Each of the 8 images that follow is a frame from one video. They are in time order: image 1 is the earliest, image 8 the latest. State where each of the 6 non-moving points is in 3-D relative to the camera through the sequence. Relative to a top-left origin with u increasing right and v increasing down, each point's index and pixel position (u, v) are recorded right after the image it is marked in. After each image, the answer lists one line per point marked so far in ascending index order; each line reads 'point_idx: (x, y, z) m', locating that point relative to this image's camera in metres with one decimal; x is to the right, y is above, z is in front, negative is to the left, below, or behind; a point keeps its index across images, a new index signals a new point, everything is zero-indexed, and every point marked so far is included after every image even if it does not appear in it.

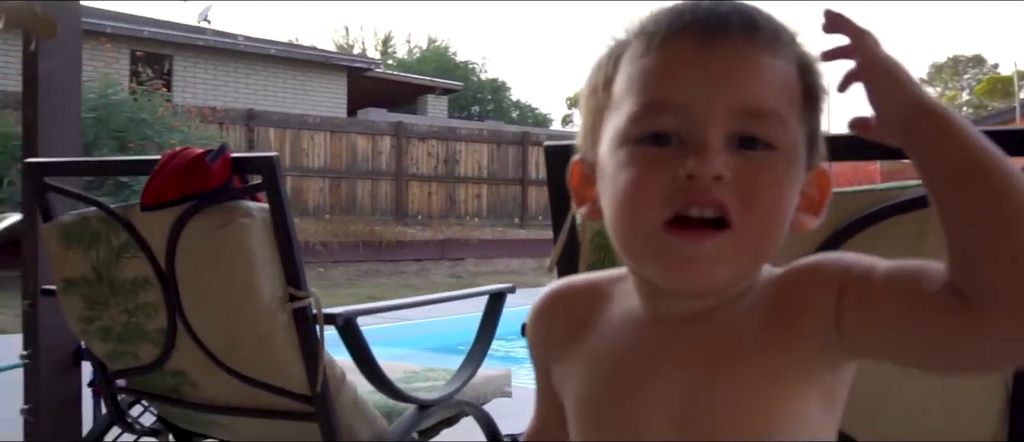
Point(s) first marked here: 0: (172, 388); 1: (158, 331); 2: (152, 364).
0: (-0.6, -0.3, +1.4) m
1: (-0.6, -0.2, +1.3) m
2: (-0.6, -0.2, +1.4) m
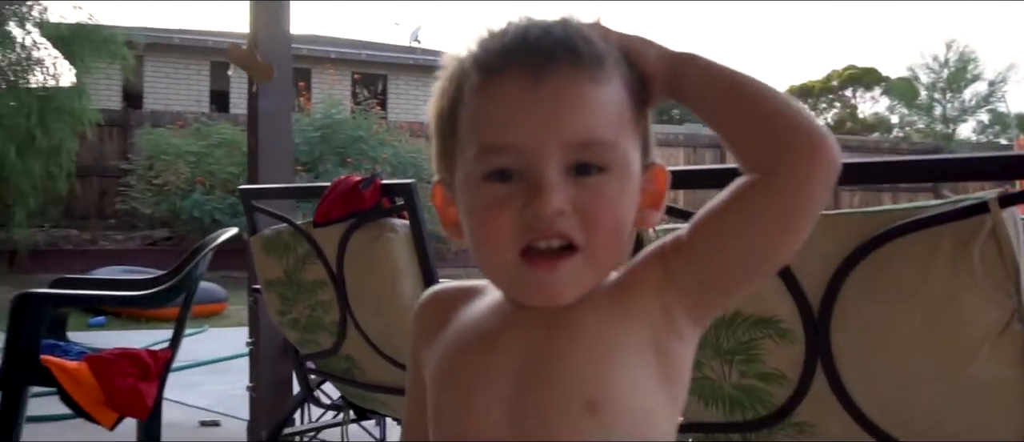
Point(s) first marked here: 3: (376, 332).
0: (-0.3, -0.3, +1.7) m
1: (-0.4, -0.2, +1.7) m
2: (-0.4, -0.3, +1.7) m
3: (-0.2, -0.2, +1.5) m
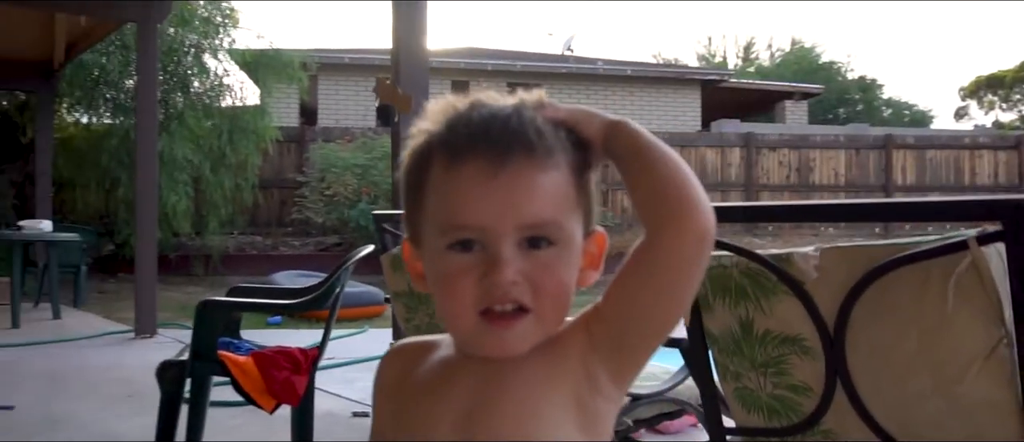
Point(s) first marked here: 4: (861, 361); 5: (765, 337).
0: (-0.1, -0.3, +1.9) m
1: (-0.1, -0.3, +1.9) m
2: (-0.1, -0.3, +1.9) m
3: (-0.1, -0.3, +1.8) m
4: (+0.5, -0.2, +1.1) m
5: (+0.4, -0.2, +1.2) m
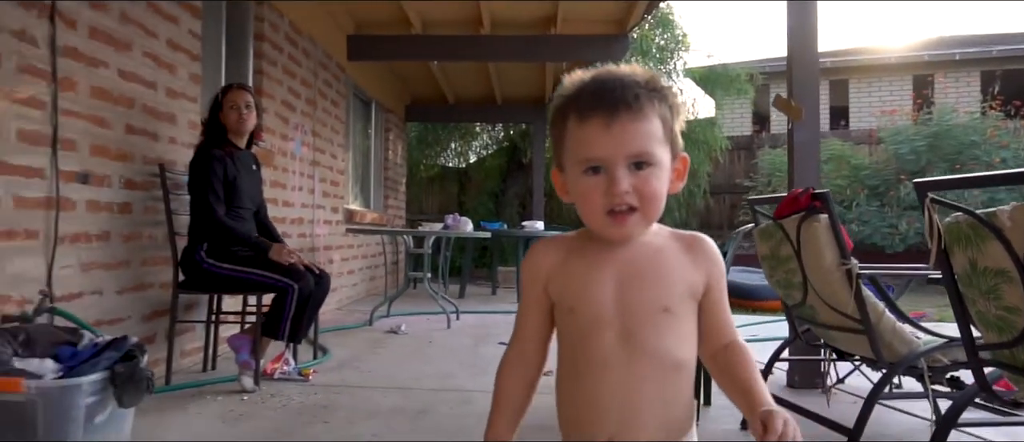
0: (+0.9, -0.3, +2.6) m
1: (+0.9, -0.2, +2.6) m
2: (+0.9, -0.2, +2.6) m
3: (+0.9, -0.2, +2.4) m
4: (+1.0, -0.1, +1.6) m
5: (+1.0, -0.1, +1.7) m
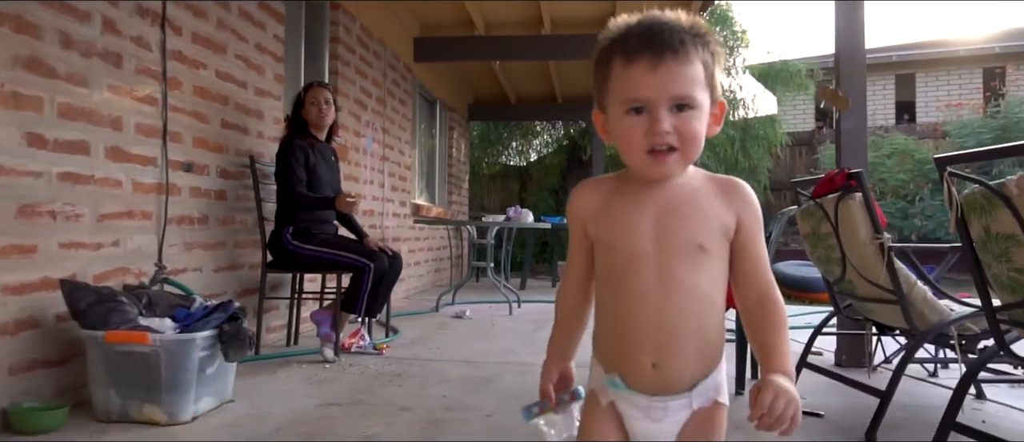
0: (+1.1, -0.2, +2.8) m
1: (+1.1, -0.1, +2.8) m
2: (+1.1, -0.2, +2.8) m
3: (+1.1, -0.1, +2.6) m
4: (+1.1, -0.1, +1.7) m
5: (+1.1, 0.0, +1.9) m
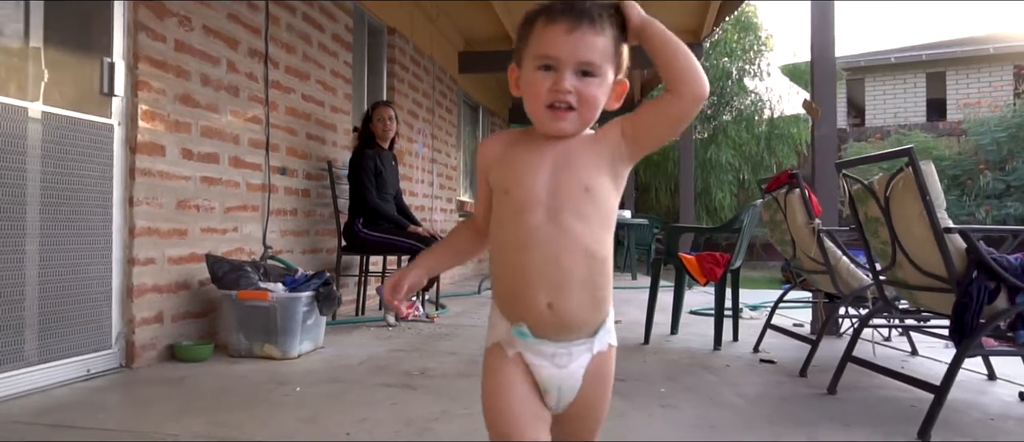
0: (+1.2, -0.2, +3.5) m
1: (+1.2, -0.1, +3.5) m
2: (+1.2, -0.1, +3.6) m
3: (+1.2, -0.1, +3.4) m
4: (+1.2, 0.0, +2.5) m
5: (+1.2, 0.0, +2.7) m
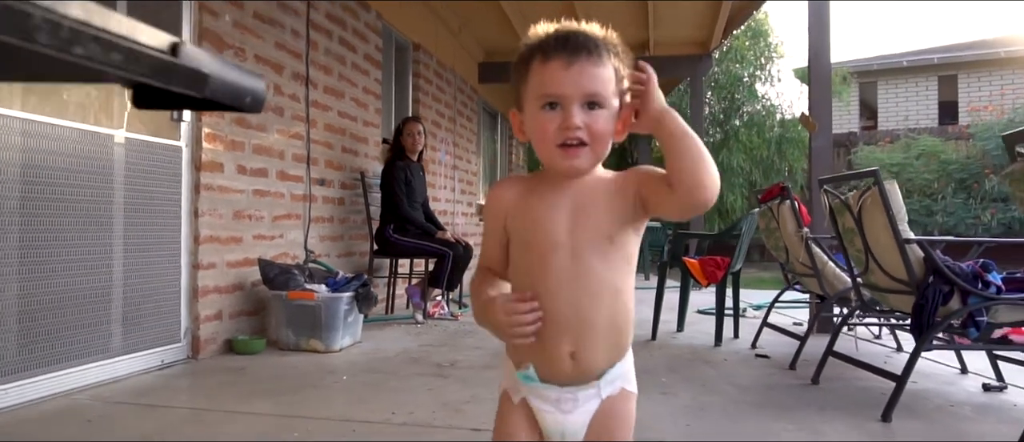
0: (+1.3, -0.2, +3.9) m
1: (+1.3, -0.1, +3.9) m
2: (+1.3, -0.2, +3.9) m
3: (+1.3, -0.1, +3.7) m
4: (+1.2, -0.1, +2.9) m
5: (+1.2, 0.0, +3.0) m
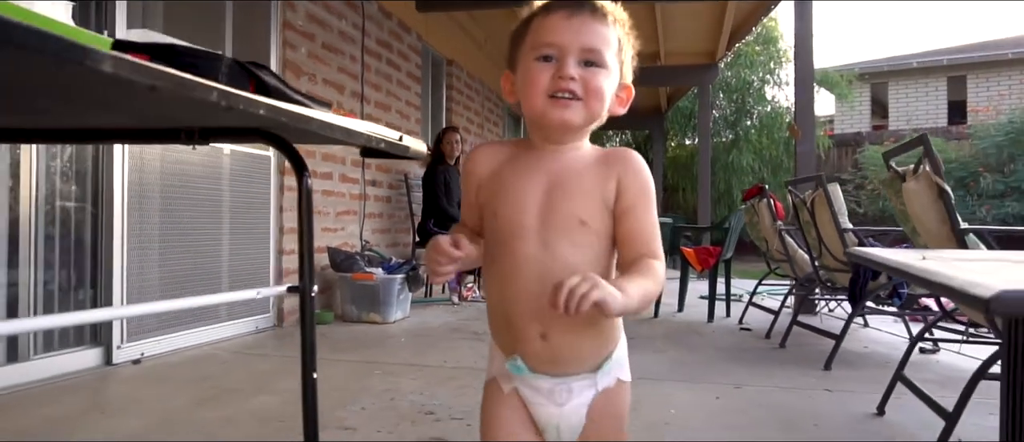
0: (+1.5, -0.2, +4.6) m
1: (+1.4, -0.1, +4.6) m
2: (+1.4, -0.1, +4.6) m
3: (+1.4, -0.1, +4.5) m
4: (+1.3, 0.0, +3.6) m
5: (+1.4, 0.0, +3.8) m
